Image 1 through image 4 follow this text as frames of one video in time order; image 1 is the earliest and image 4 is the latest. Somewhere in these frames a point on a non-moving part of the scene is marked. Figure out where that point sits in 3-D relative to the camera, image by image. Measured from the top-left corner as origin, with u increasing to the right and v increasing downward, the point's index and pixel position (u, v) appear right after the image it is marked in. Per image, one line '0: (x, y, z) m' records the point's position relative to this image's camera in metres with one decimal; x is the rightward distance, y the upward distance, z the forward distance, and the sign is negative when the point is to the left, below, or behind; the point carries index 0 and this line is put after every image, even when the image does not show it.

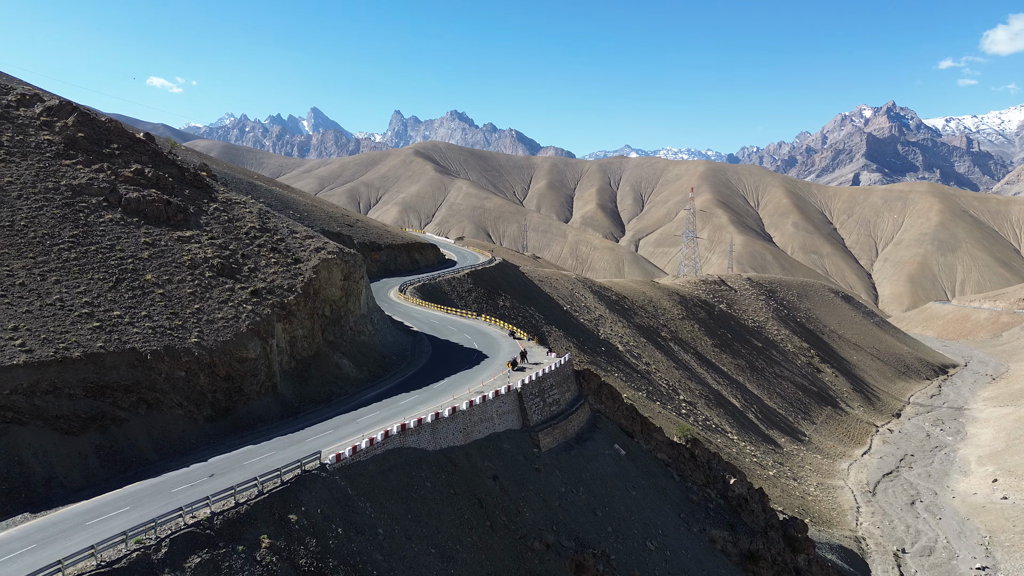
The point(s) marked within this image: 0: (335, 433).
0: (-5.8, -4.7, +19.2) m
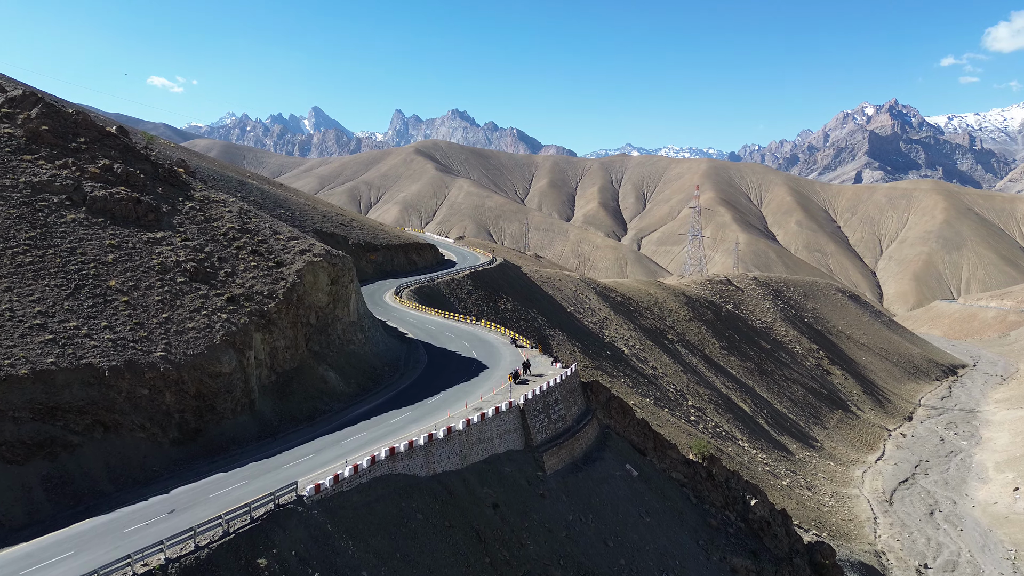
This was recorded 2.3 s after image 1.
0: (-5.8, -5.0, +17.2) m
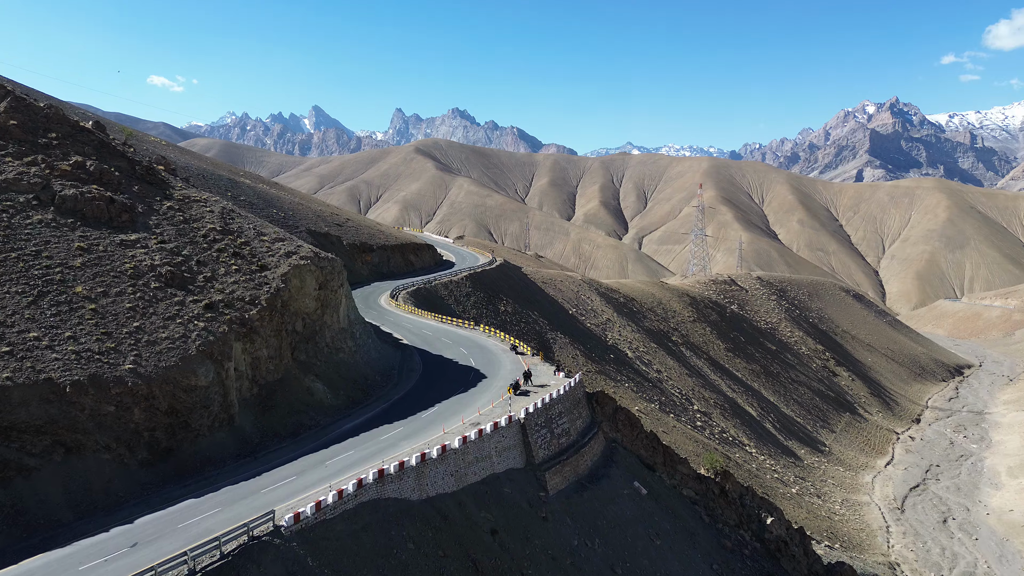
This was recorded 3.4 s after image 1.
0: (-5.8, -5.2, +15.8) m
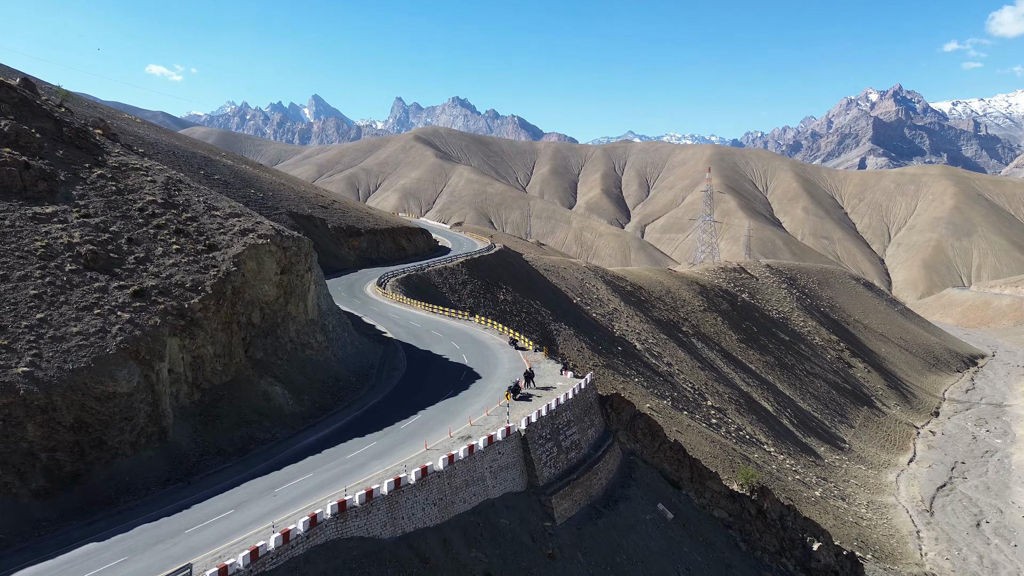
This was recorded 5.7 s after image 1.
0: (-5.8, -4.8, +12.3) m
